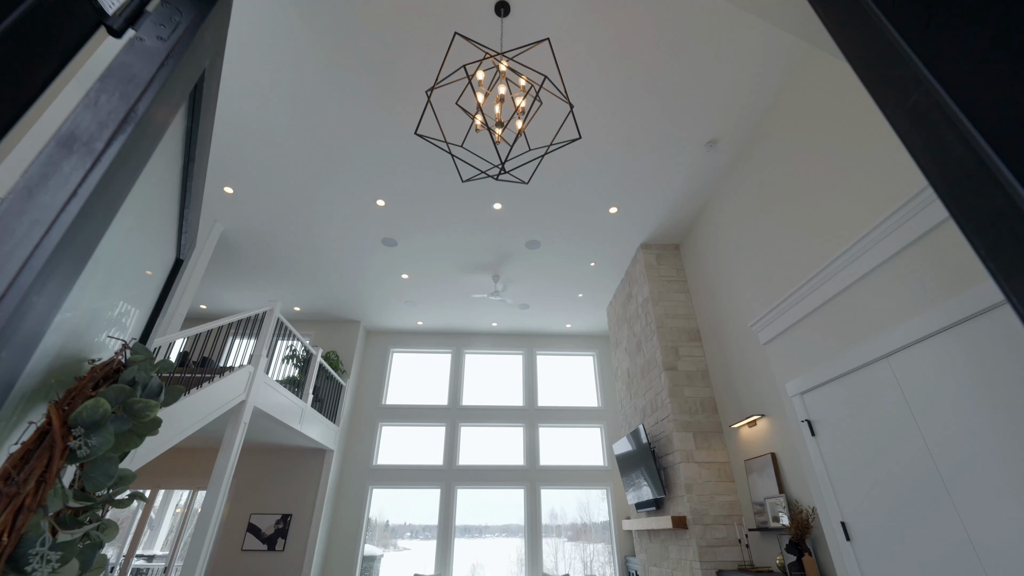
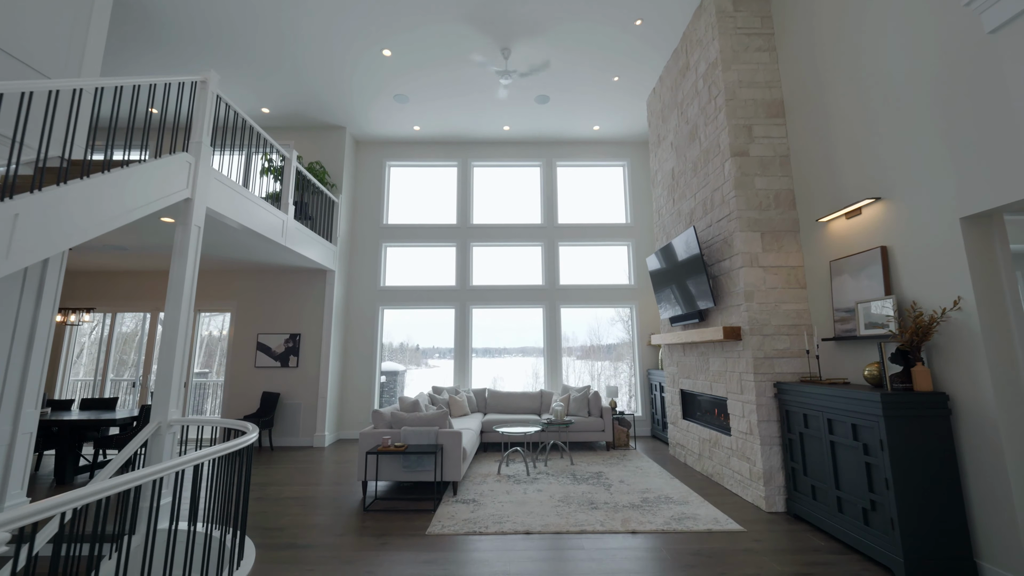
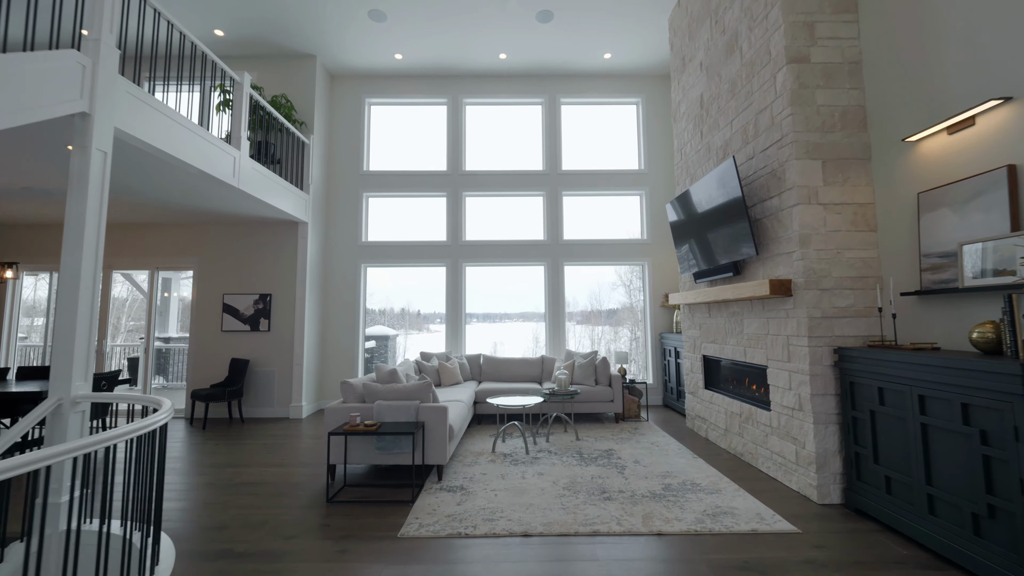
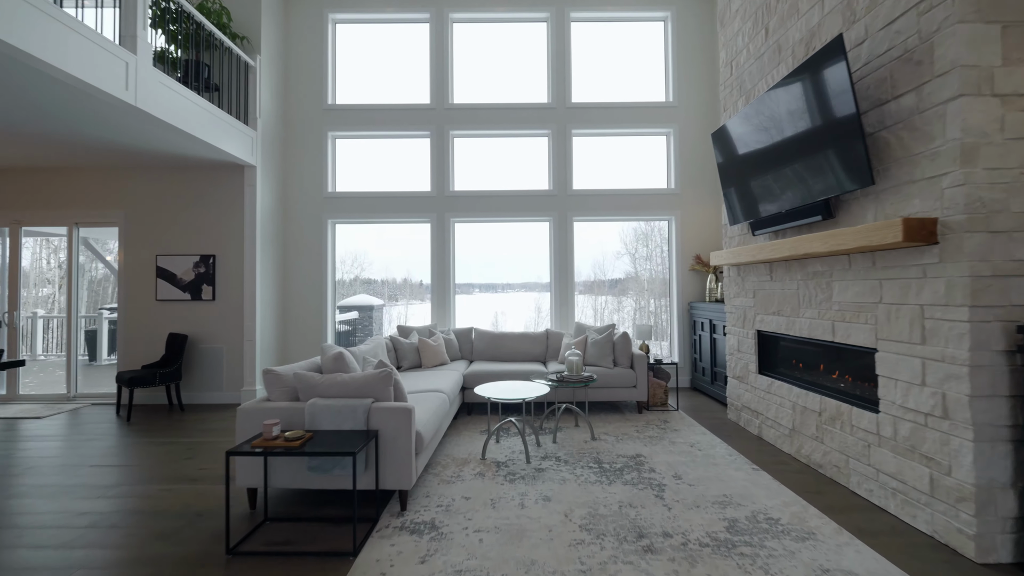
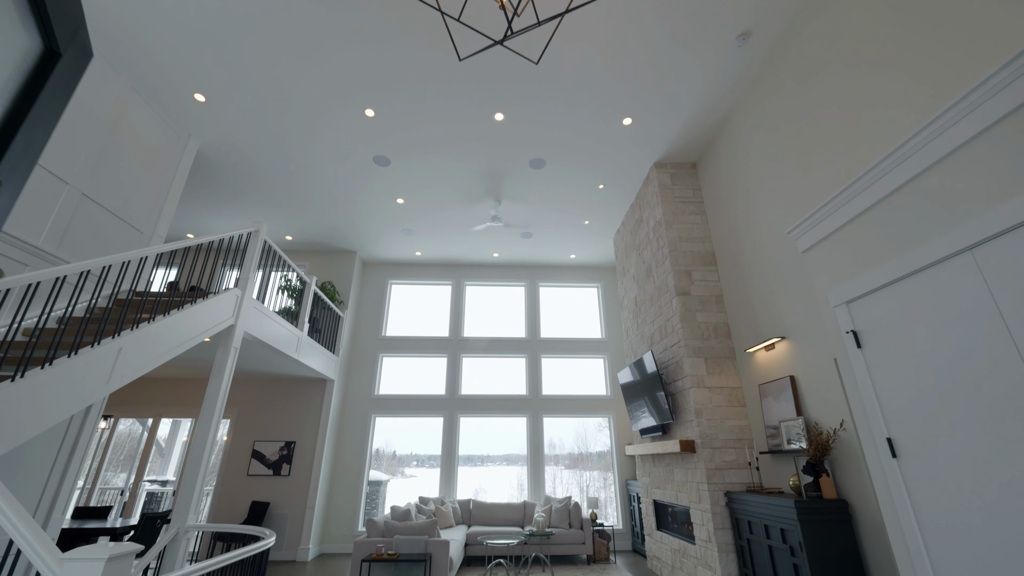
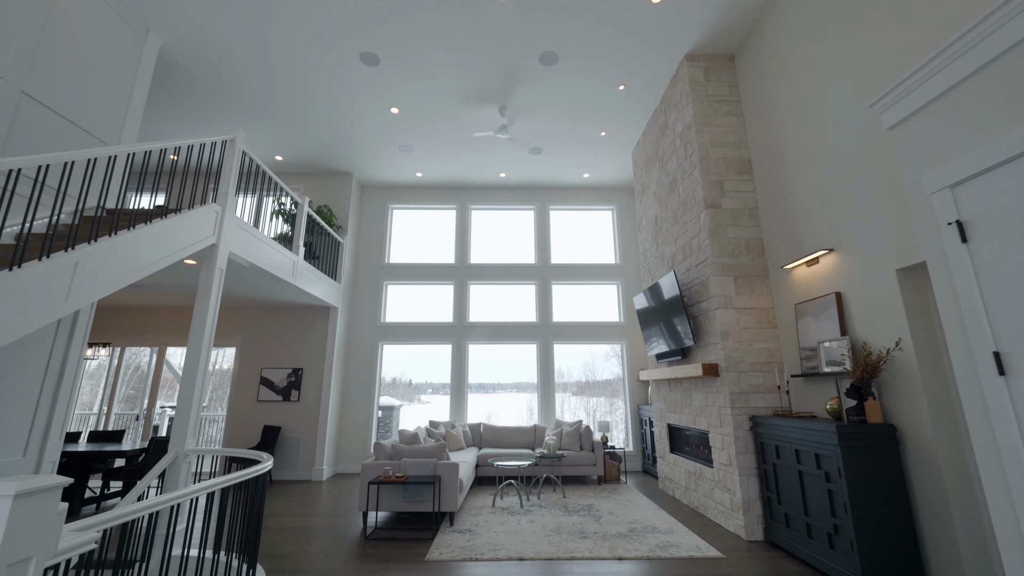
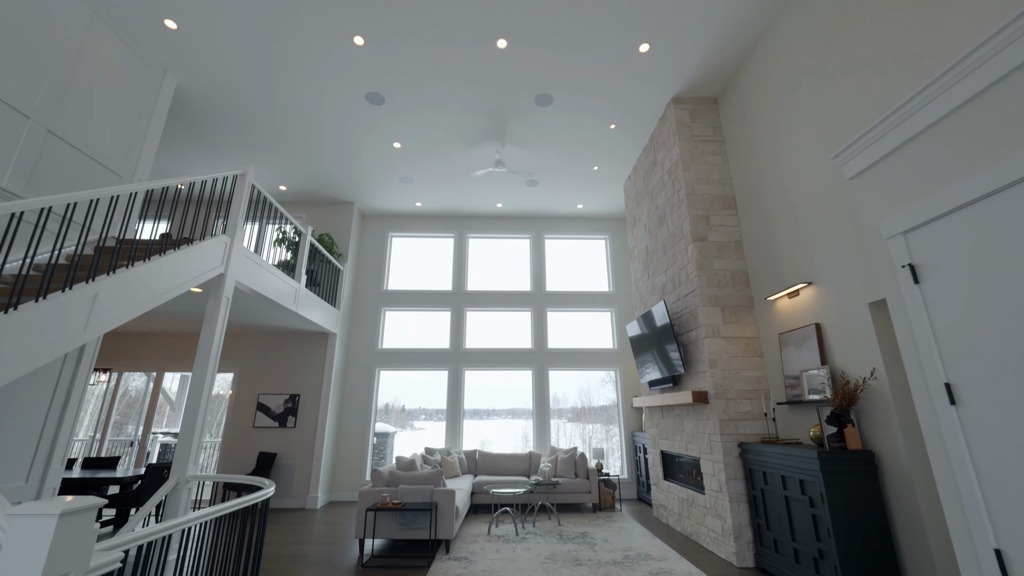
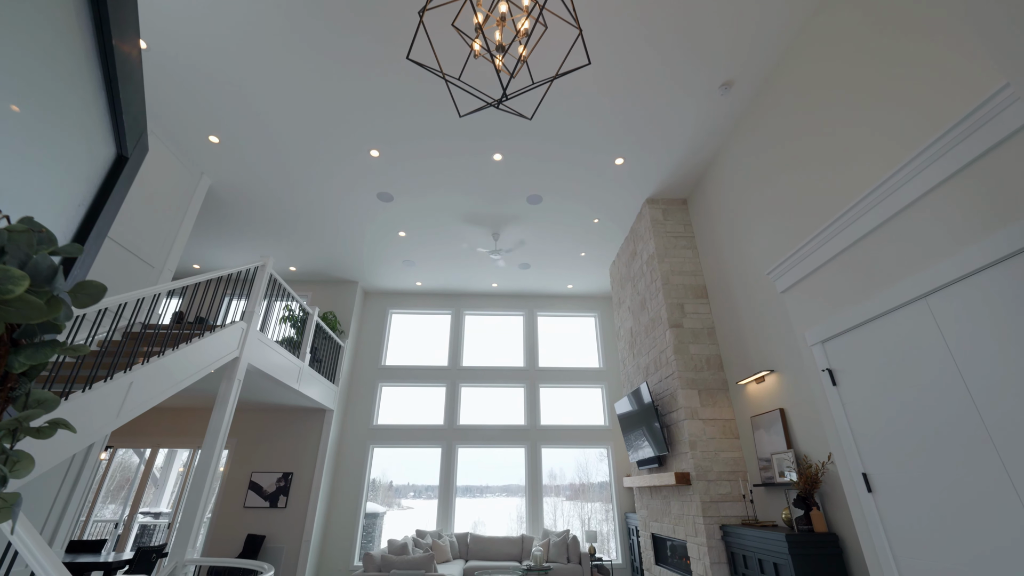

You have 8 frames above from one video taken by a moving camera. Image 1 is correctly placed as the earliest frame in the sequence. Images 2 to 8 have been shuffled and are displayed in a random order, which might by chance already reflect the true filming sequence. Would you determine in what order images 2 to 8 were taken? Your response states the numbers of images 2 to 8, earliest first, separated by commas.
8, 5, 7, 6, 2, 3, 4
